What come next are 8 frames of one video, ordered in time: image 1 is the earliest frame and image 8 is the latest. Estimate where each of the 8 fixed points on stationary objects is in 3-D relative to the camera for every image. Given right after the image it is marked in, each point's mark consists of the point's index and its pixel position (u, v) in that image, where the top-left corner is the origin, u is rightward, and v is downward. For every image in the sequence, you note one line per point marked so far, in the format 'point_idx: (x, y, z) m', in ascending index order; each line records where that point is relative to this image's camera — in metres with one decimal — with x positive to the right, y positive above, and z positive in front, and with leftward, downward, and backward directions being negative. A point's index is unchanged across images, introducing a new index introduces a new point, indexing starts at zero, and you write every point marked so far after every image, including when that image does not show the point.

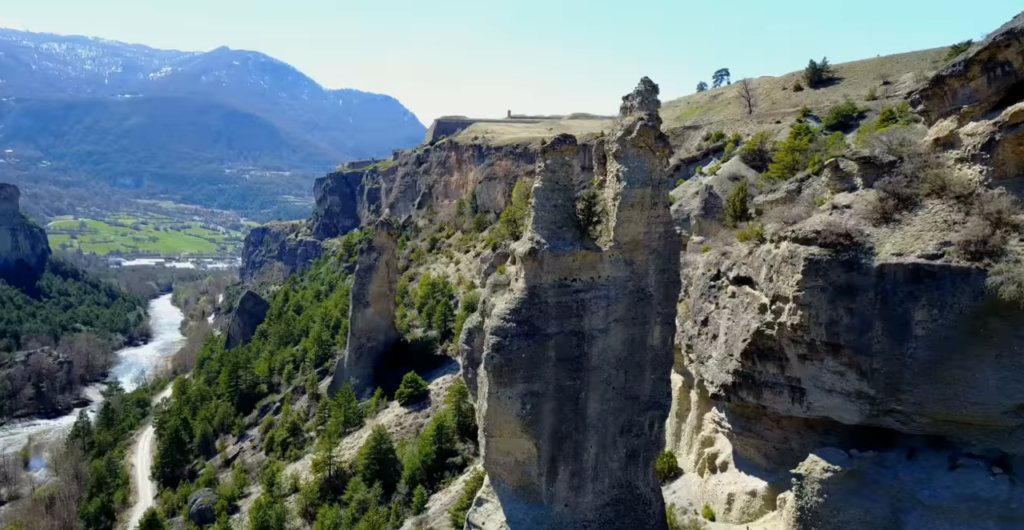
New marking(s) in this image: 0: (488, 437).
0: (-0.4, -2.7, +13.6) m
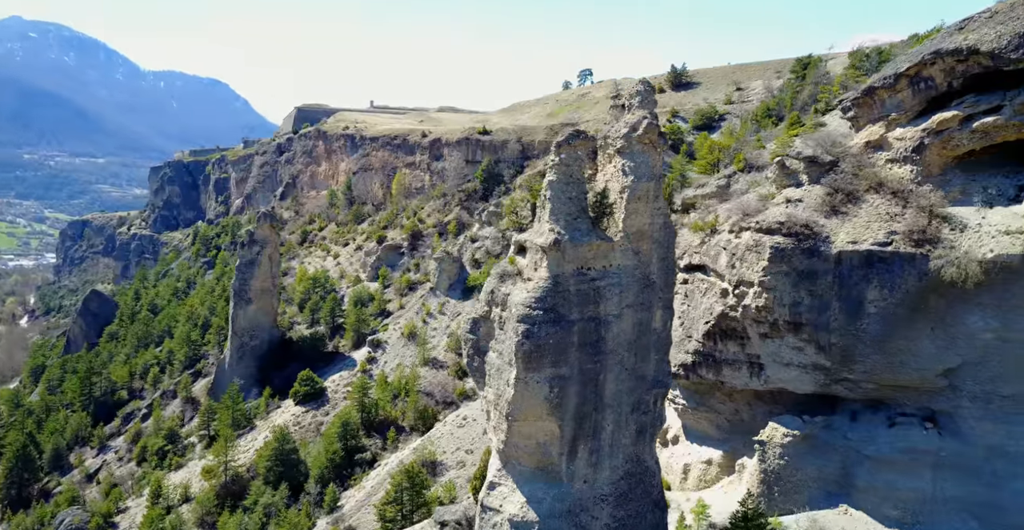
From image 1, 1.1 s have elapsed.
0: (0.0, -2.6, +14.2) m
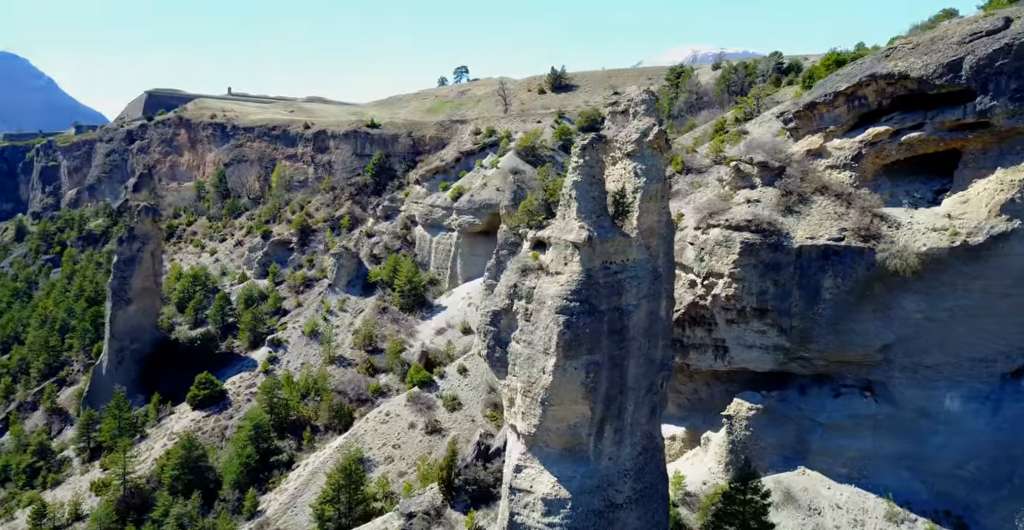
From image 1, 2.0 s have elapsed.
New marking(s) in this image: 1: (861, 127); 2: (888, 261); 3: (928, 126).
0: (+0.6, -2.5, +15.1) m
1: (+7.8, +3.1, +18.7) m
2: (+7.4, +0.1, +16.9) m
3: (+8.4, +2.8, +17.3) m
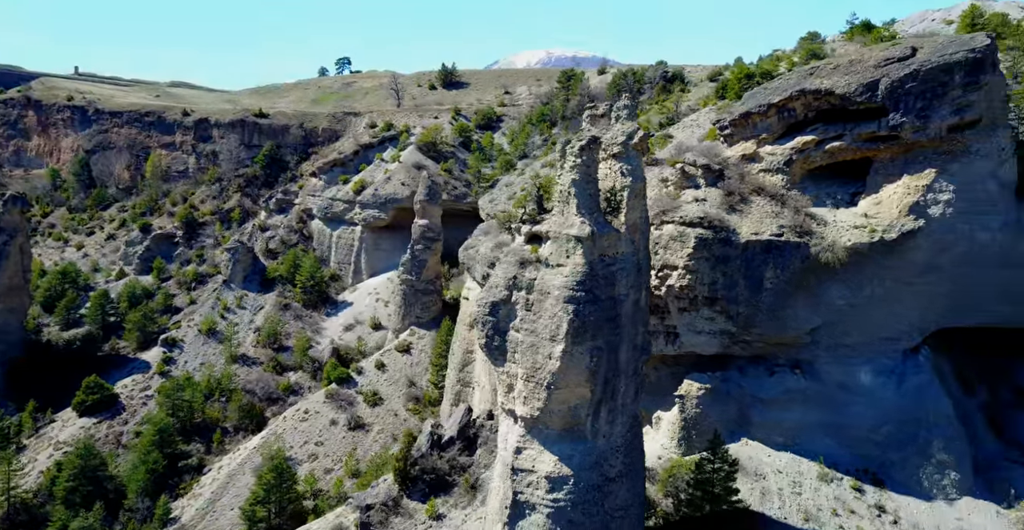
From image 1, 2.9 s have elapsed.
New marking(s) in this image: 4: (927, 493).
0: (+0.7, -2.4, +16.1) m
1: (+7.0, +3.2, +21.1) m
2: (+7.0, +0.2, +19.2) m
3: (+7.9, +3.0, +19.8) m
4: (+8.8, -4.9, +18.3) m
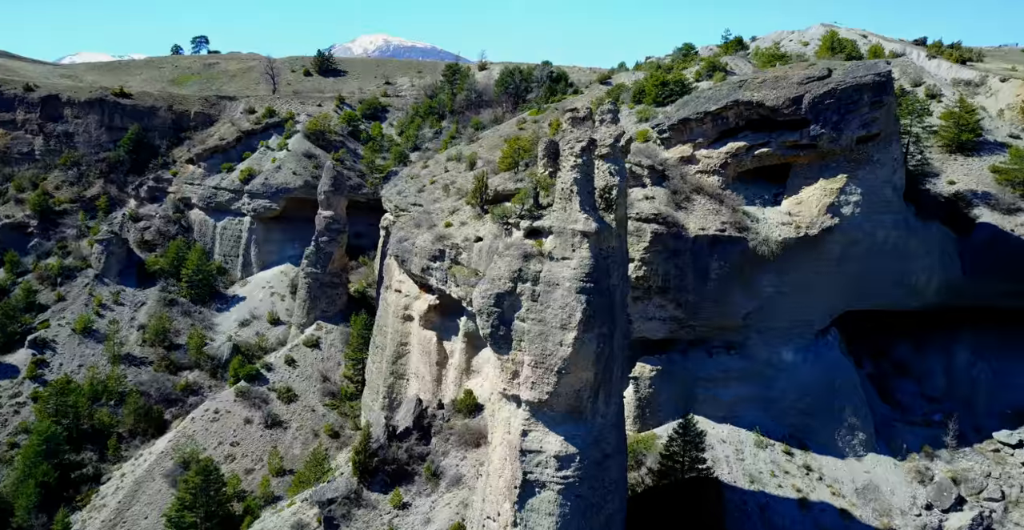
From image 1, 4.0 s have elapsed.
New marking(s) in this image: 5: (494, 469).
0: (+1.0, -2.2, +17.1) m
1: (+5.8, +3.5, +23.5) m
2: (+6.3, +0.5, +21.7) m
3: (+7.0, +3.2, +22.5) m
4: (+8.2, -4.7, +21.3) m
5: (-0.4, -4.4, +18.2) m
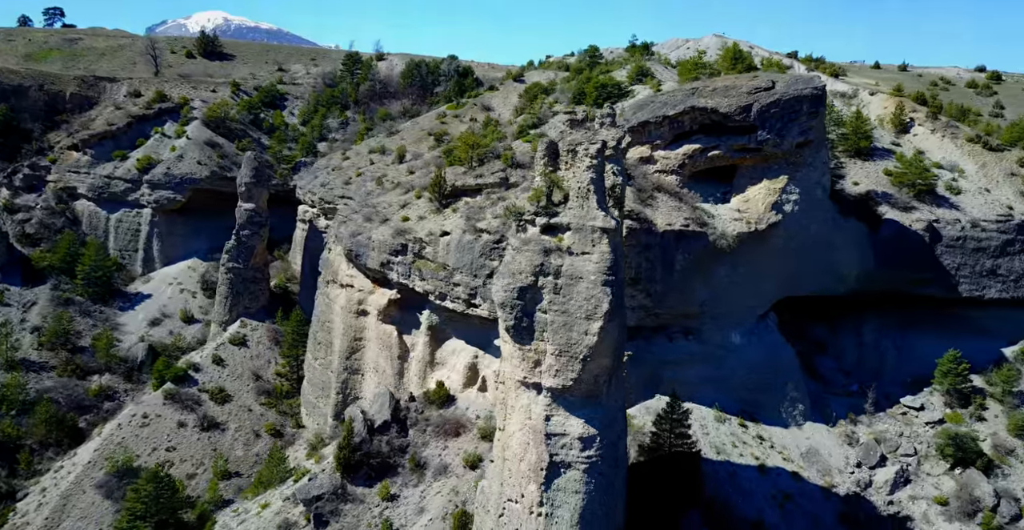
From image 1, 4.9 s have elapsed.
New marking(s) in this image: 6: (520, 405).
0: (+1.6, -2.1, +18.4) m
1: (+4.8, +3.7, +25.5) m
2: (+5.8, +0.7, +24.0) m
3: (+6.2, +3.5, +24.9) m
4: (+7.8, -4.5, +24.1) m
5: (0.0, -4.3, +19.2) m
6: (+0.2, -3.2, +19.3) m
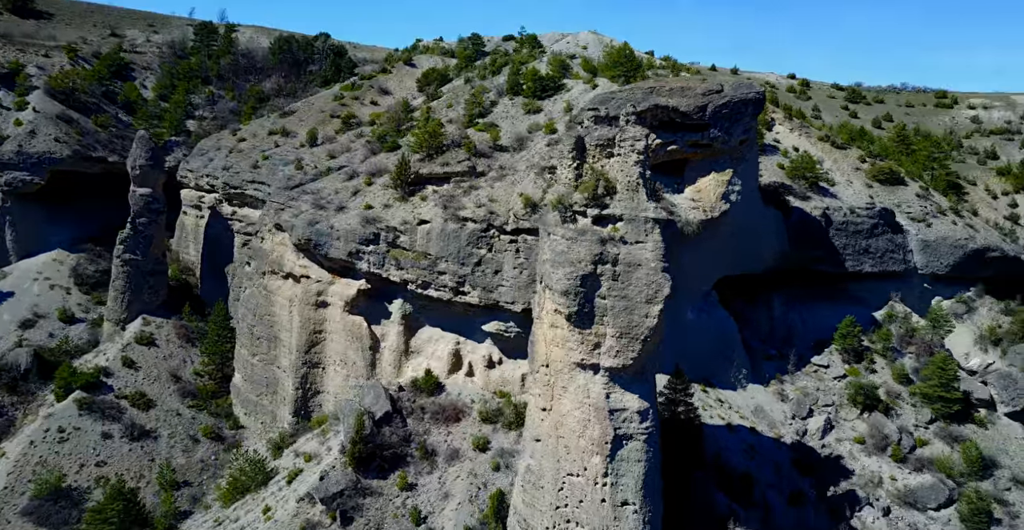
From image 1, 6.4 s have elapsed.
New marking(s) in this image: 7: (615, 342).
0: (+3.2, -1.8, +20.1) m
1: (+3.8, +4.2, +27.7) m
2: (+5.2, +1.2, +26.6) m
3: (+5.3, +4.0, +27.5) m
4: (+7.2, -3.9, +27.6) m
5: (+1.4, -4.0, +20.4) m
6: (+1.5, -2.9, +20.5) m
7: (+2.5, -1.9, +20.0) m
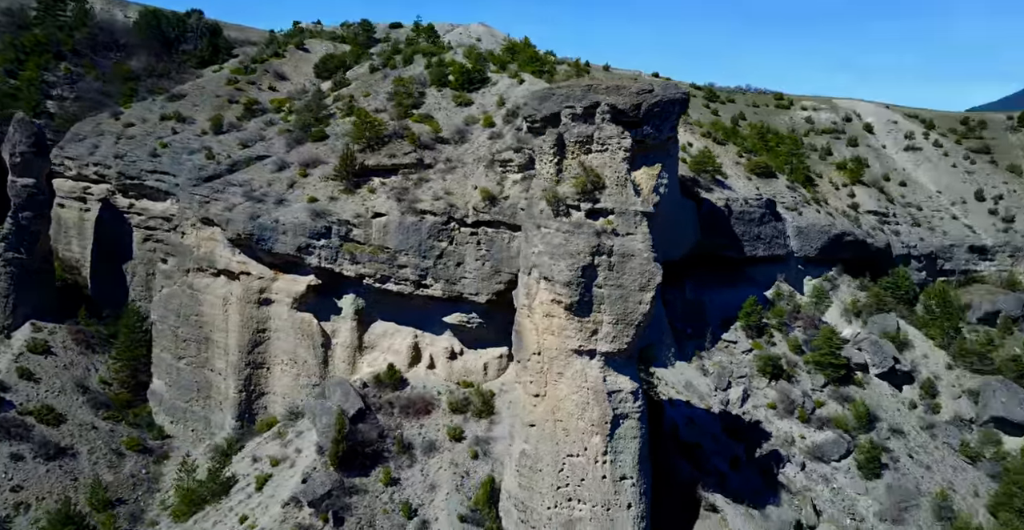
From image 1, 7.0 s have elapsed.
0: (+3.1, -1.5, +21.3) m
1: (+1.8, +4.6, +28.8) m
2: (+3.5, +1.6, +28.1) m
3: (+3.3, +4.4, +29.0) m
4: (+5.3, -3.5, +29.6) m
5: (+1.4, -3.8, +21.2) m
6: (+1.5, -2.7, +21.3) m
7: (+2.5, -1.6, +21.1) m
